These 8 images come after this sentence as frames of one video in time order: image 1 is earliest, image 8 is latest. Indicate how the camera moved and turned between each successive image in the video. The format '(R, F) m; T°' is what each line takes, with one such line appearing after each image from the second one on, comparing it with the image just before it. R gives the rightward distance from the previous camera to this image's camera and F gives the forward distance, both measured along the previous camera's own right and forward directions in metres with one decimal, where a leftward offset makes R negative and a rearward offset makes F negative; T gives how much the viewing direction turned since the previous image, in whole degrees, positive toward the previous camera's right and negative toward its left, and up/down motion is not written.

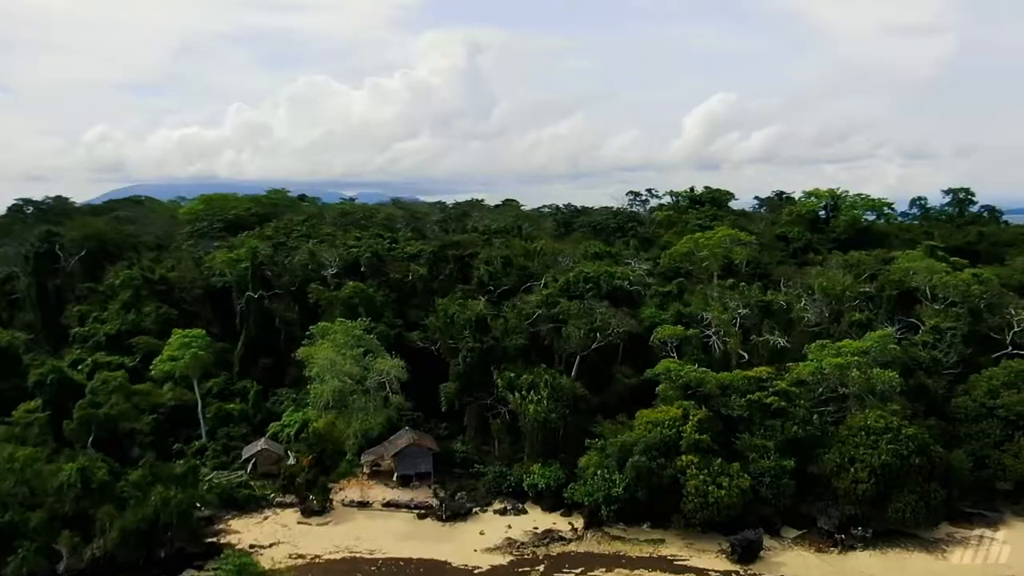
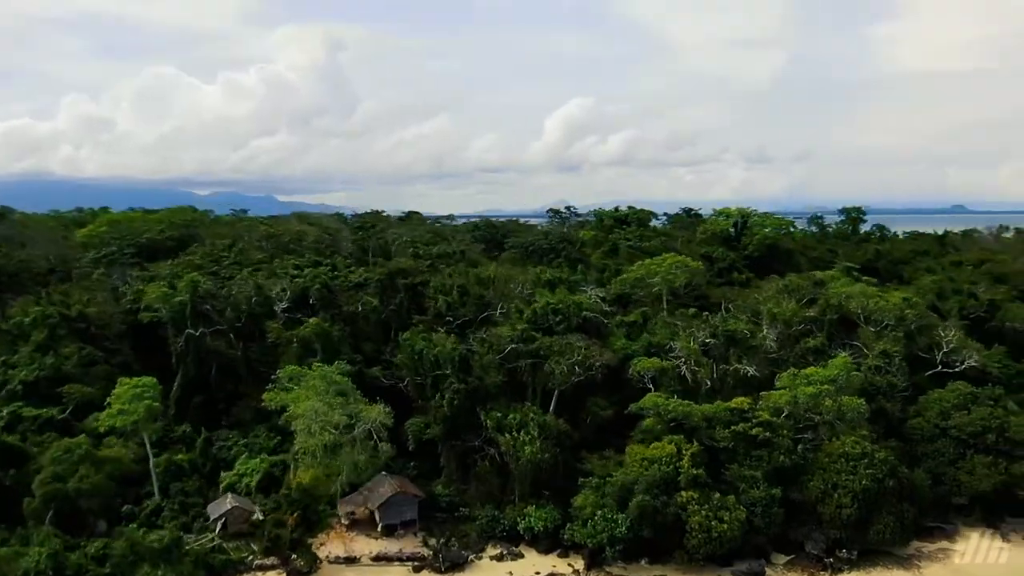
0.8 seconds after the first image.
(-3.1, +0.6) m; +10°
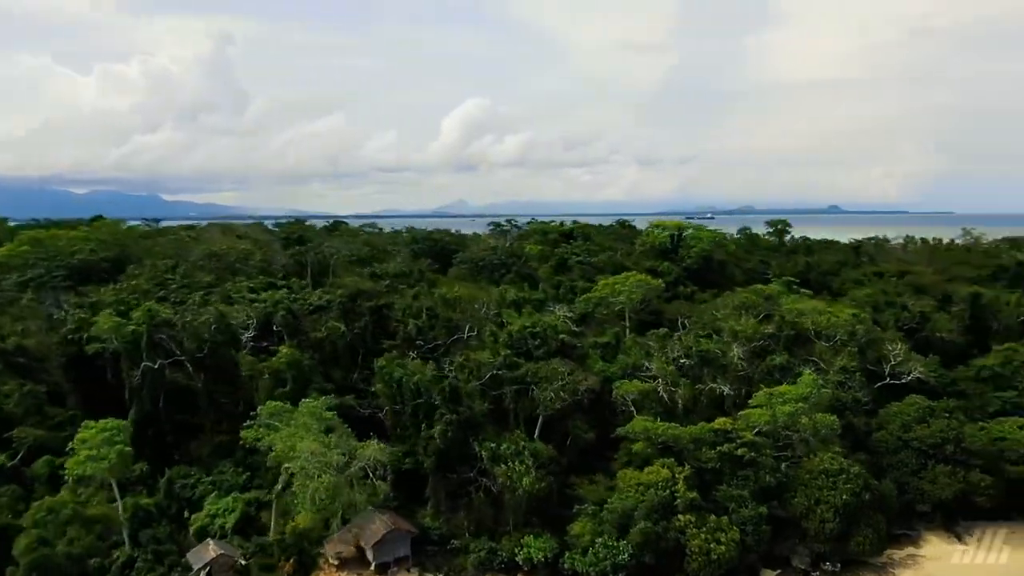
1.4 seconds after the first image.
(-2.4, +0.3) m; +7°
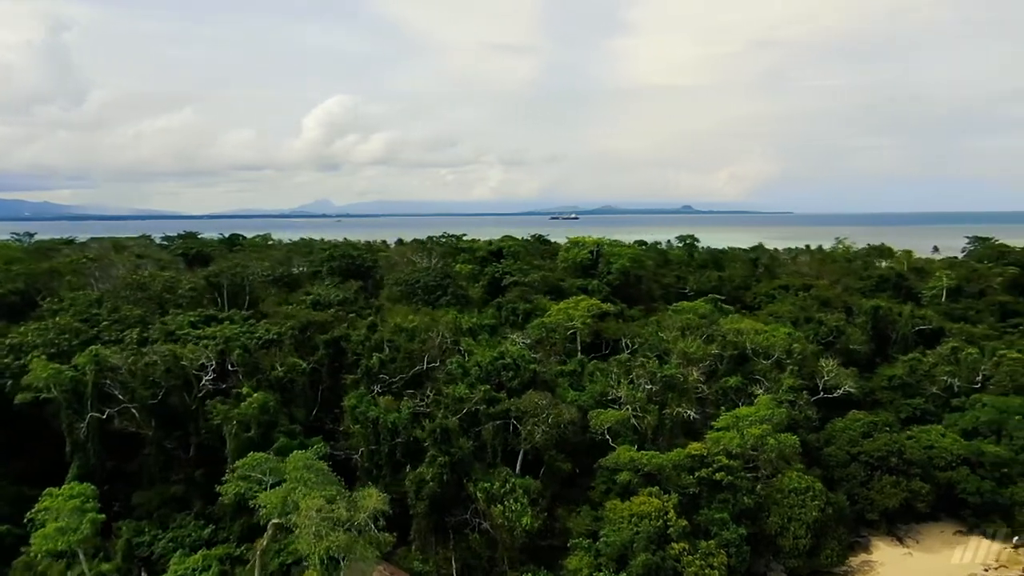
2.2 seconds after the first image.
(-3.1, +0.4) m; +10°
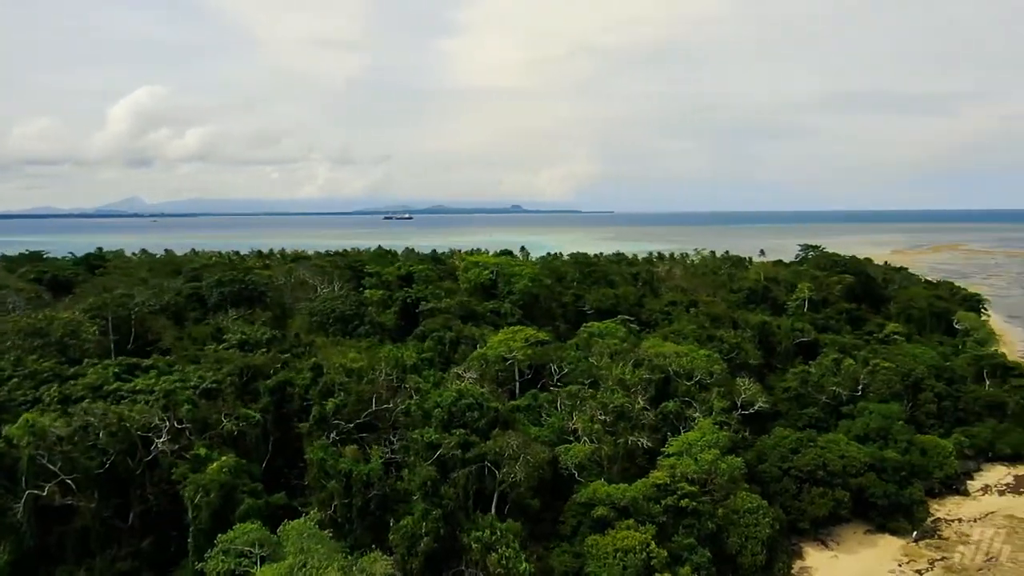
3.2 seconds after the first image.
(-3.9, +0.4) m; +12°
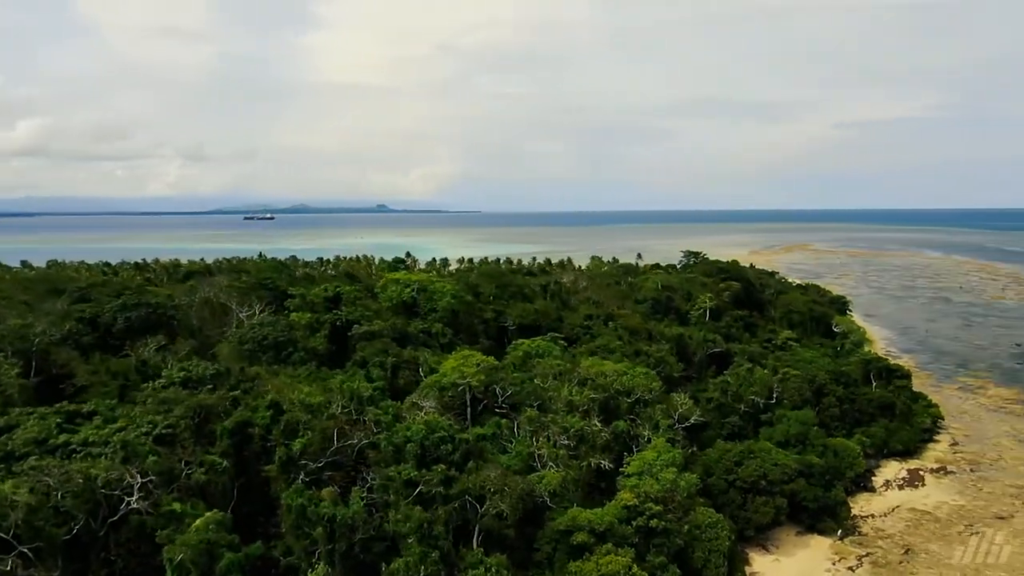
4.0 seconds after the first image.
(-3.1, +0.1) m; +10°
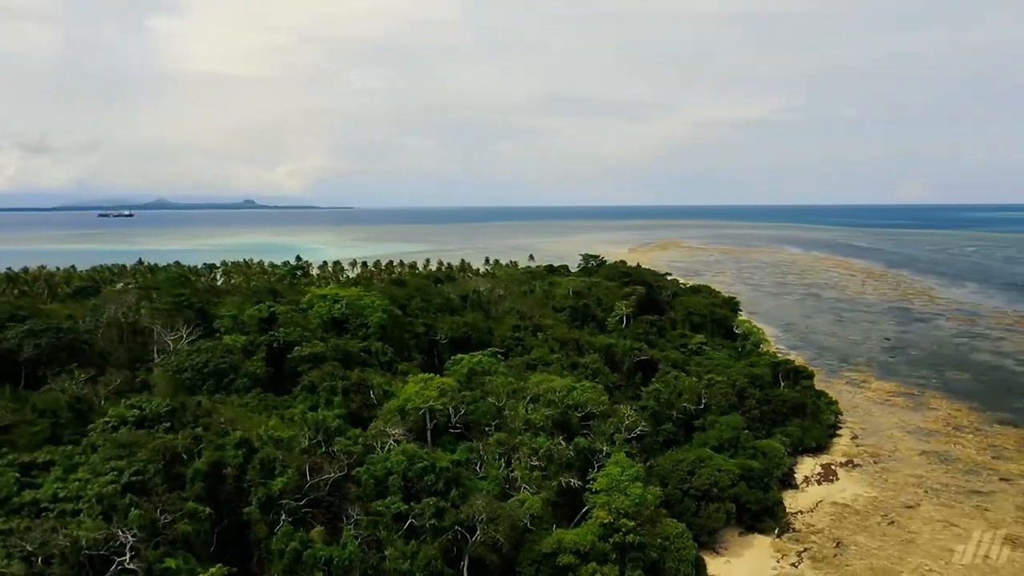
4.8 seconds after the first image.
(-3.2, 0.0) m; +9°
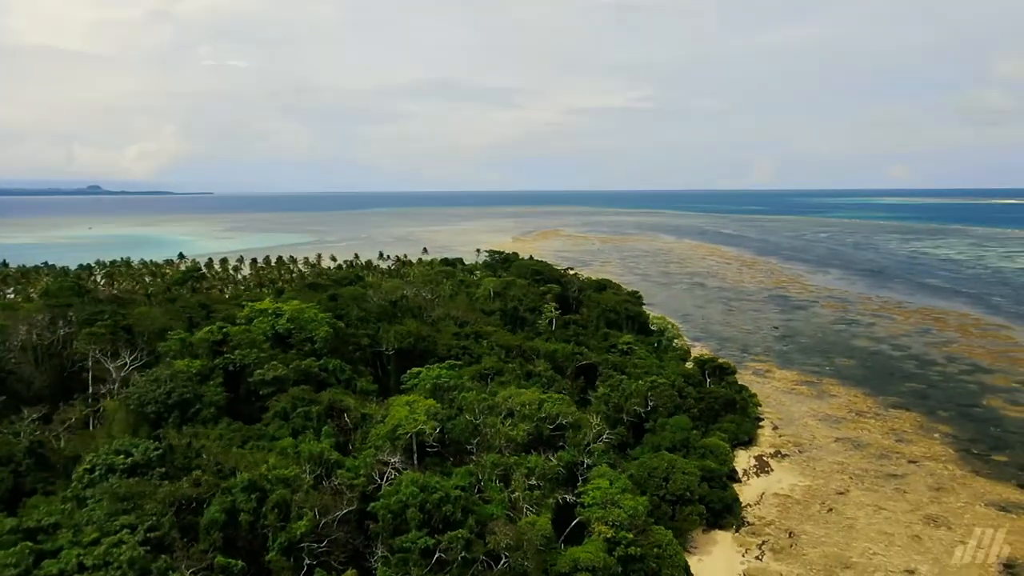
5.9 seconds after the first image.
(-4.3, 0.0) m; +10°
